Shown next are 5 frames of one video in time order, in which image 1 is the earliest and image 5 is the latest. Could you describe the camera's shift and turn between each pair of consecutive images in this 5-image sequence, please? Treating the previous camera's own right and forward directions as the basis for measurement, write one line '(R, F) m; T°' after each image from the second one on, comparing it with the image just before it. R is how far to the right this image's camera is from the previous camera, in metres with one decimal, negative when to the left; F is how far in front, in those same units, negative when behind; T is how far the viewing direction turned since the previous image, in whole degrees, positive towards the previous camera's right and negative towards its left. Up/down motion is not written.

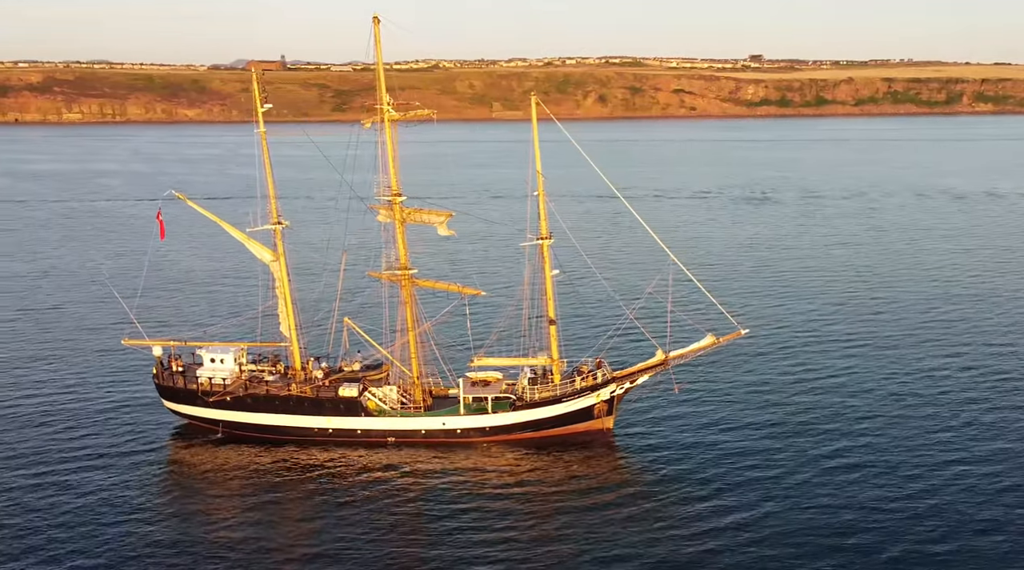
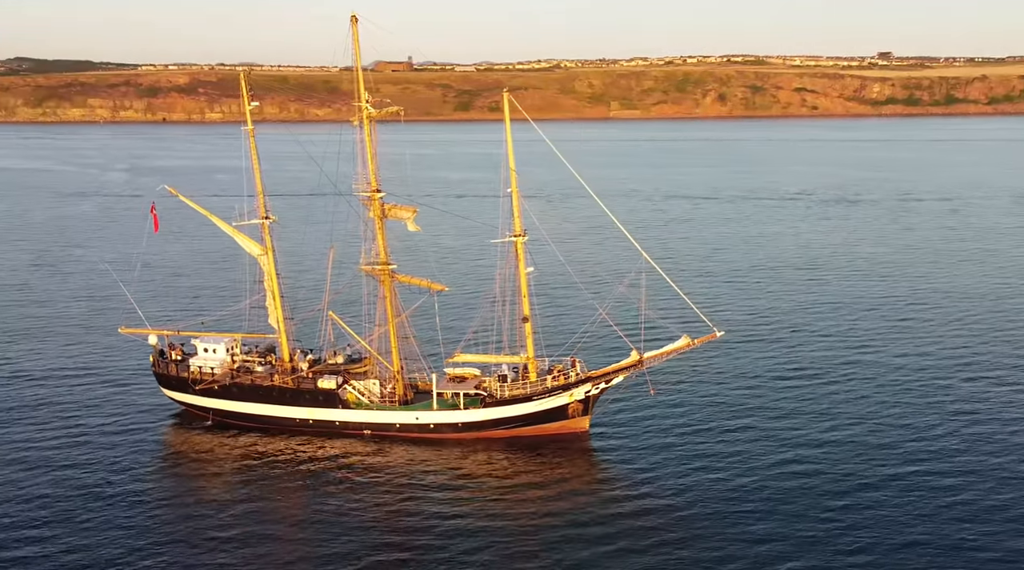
(+10.5, +0.3) m; -8°
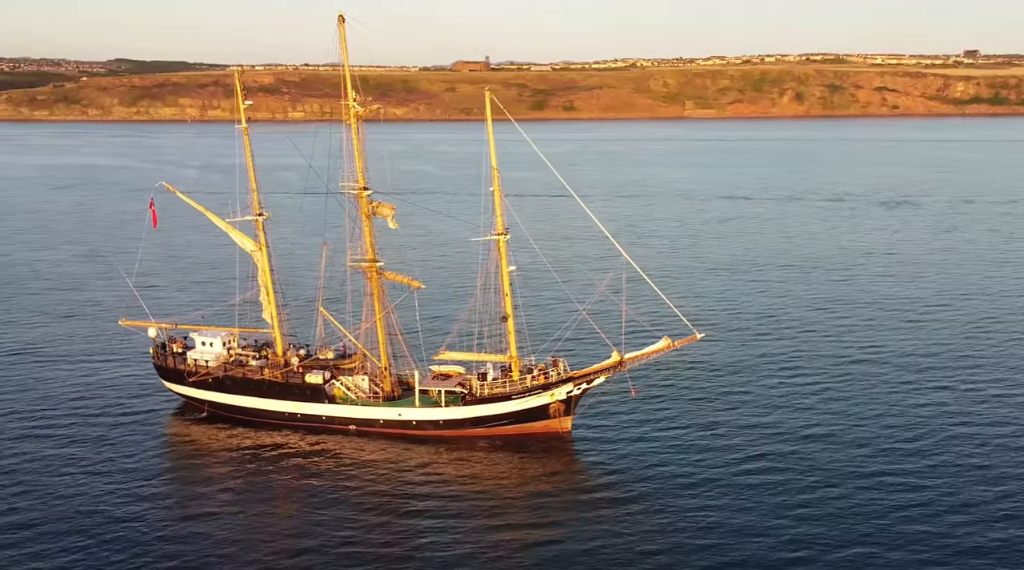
(+6.7, +0.3) m; -5°
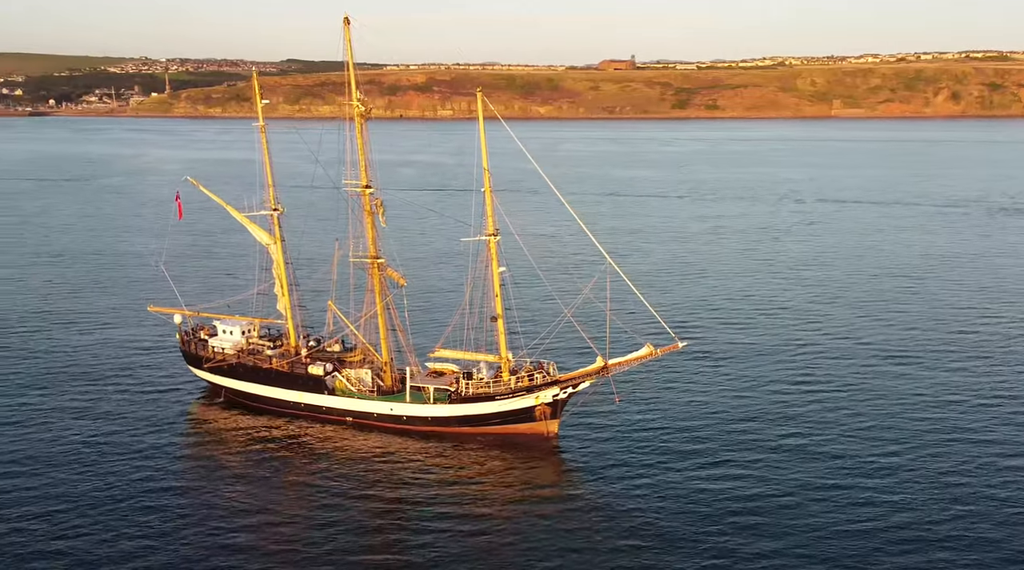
(+10.7, +1.1) m; -9°
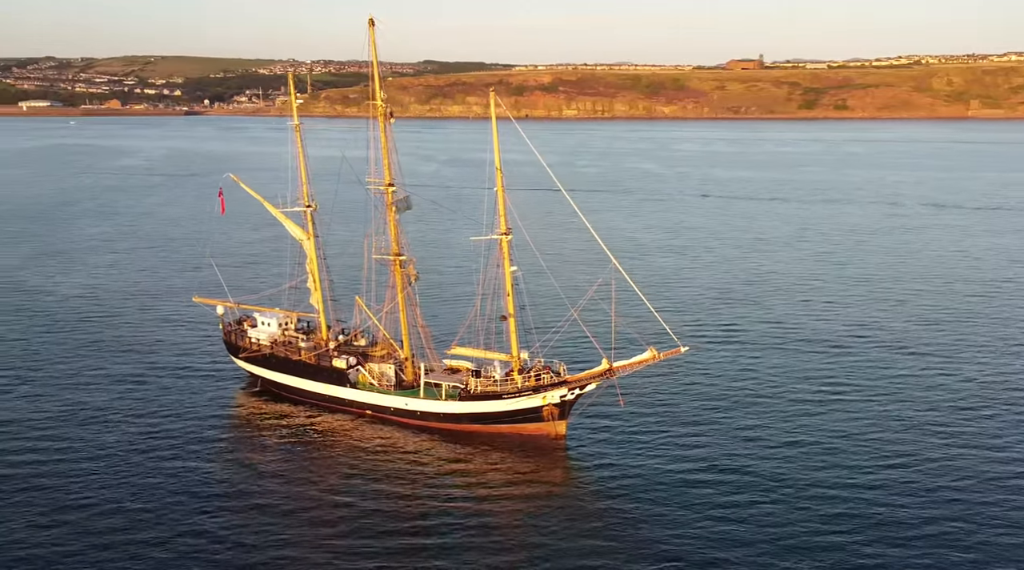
(+7.6, +1.1) m; -8°
